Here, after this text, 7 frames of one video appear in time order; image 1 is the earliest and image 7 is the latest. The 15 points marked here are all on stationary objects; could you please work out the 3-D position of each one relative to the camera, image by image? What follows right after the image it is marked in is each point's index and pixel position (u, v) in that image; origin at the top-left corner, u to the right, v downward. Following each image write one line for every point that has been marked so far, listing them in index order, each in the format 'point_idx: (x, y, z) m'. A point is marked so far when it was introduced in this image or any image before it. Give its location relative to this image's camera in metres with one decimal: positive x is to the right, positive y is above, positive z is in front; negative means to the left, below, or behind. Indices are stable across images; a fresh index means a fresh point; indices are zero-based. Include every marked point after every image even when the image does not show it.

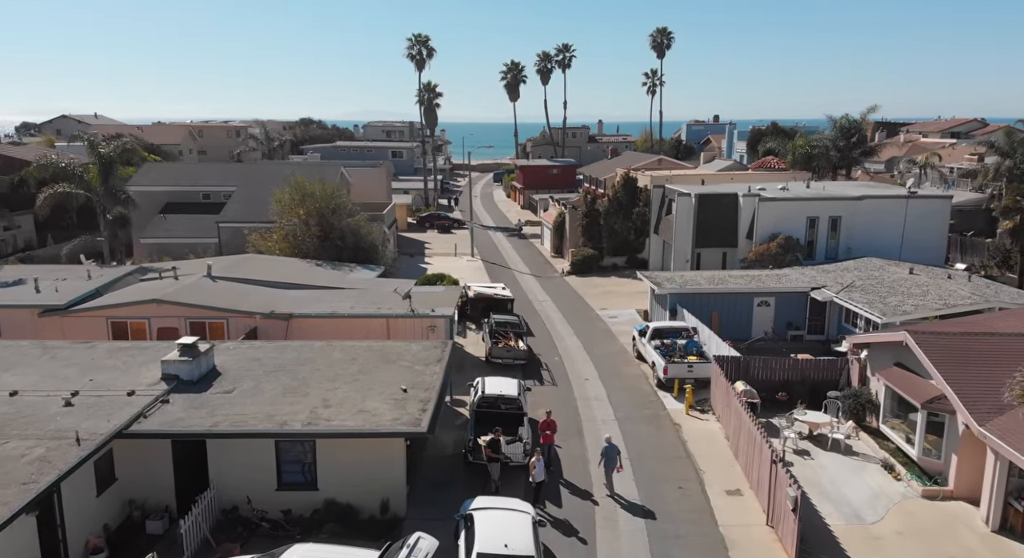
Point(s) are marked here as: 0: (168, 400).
0: (-7.8, -2.7, +17.4) m
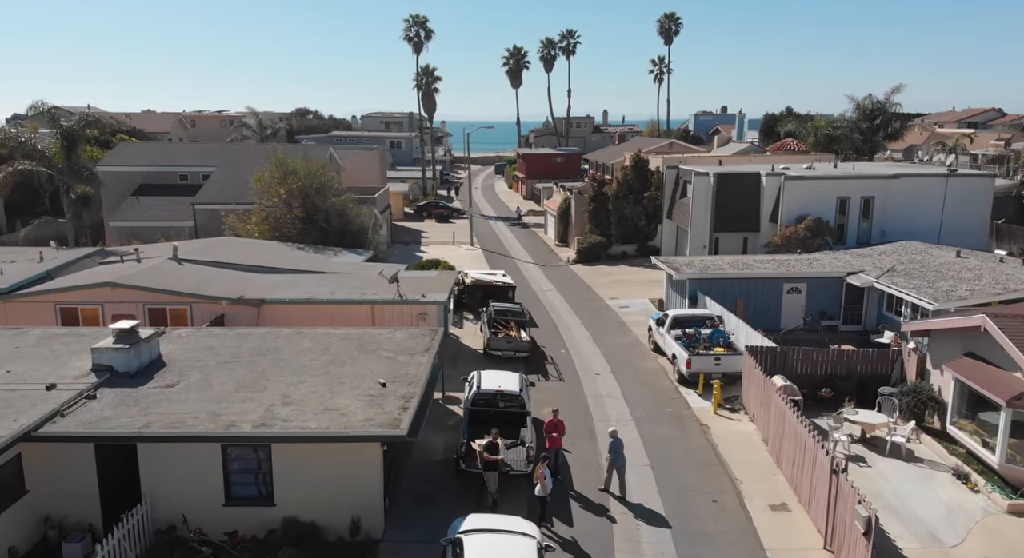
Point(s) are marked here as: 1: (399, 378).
0: (-7.7, -2.2, +14.4) m
1: (-2.2, -2.0, +15.3) m
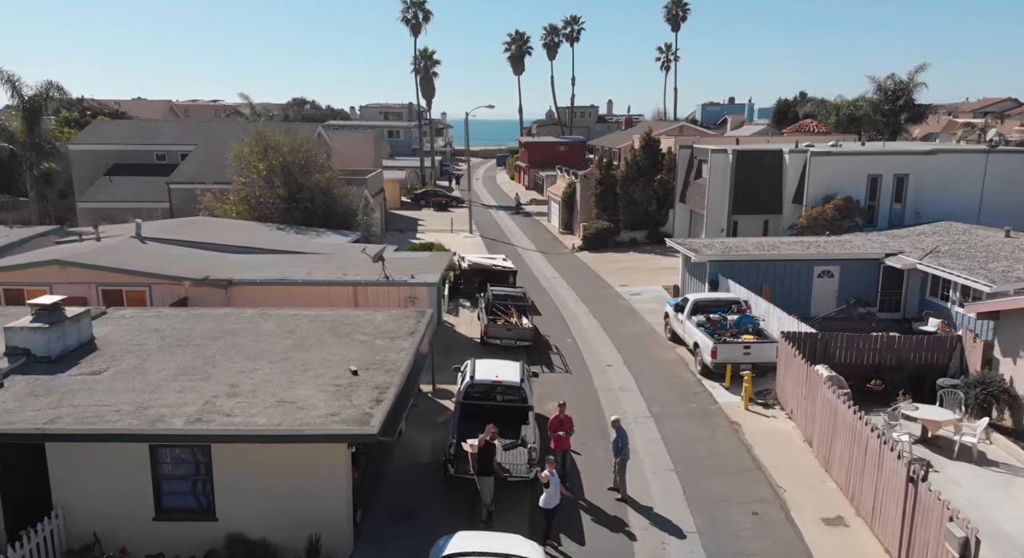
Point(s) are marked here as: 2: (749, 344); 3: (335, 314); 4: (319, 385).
0: (-7.8, -1.6, +11.8) m
1: (-2.2, -1.4, +12.7) m
2: (+5.6, -1.5, +18.2) m
3: (-3.6, -0.7, +15.7) m
4: (-2.9, -1.6, +11.7) m
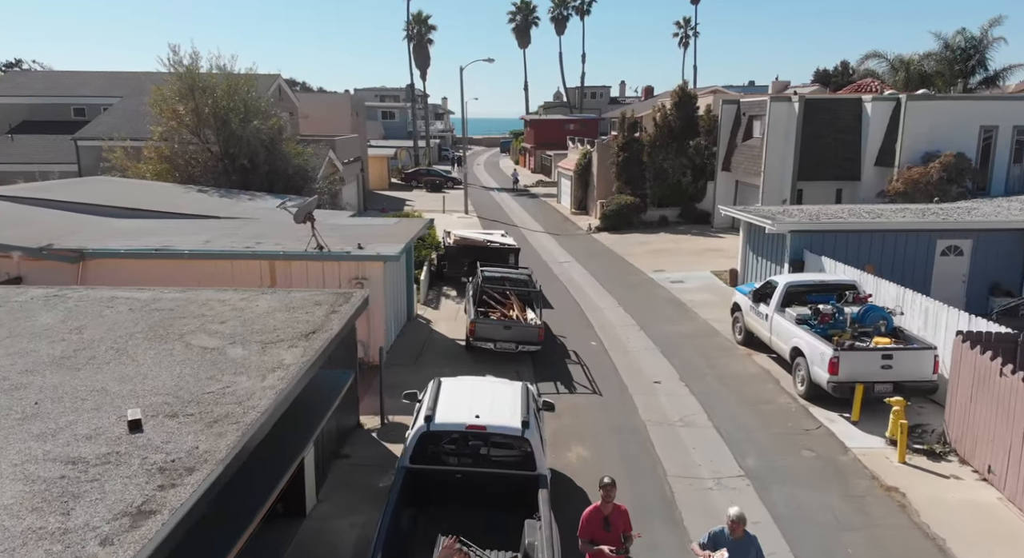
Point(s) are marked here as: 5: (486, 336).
0: (-7.9, -1.1, +4.9) m
1: (-2.3, -0.9, +5.8) m
2: (+5.6, -1.1, +11.3) m
3: (-3.6, -0.2, +8.8) m
4: (-3.0, -1.1, +4.8) m
5: (-0.5, -1.0, +13.9) m
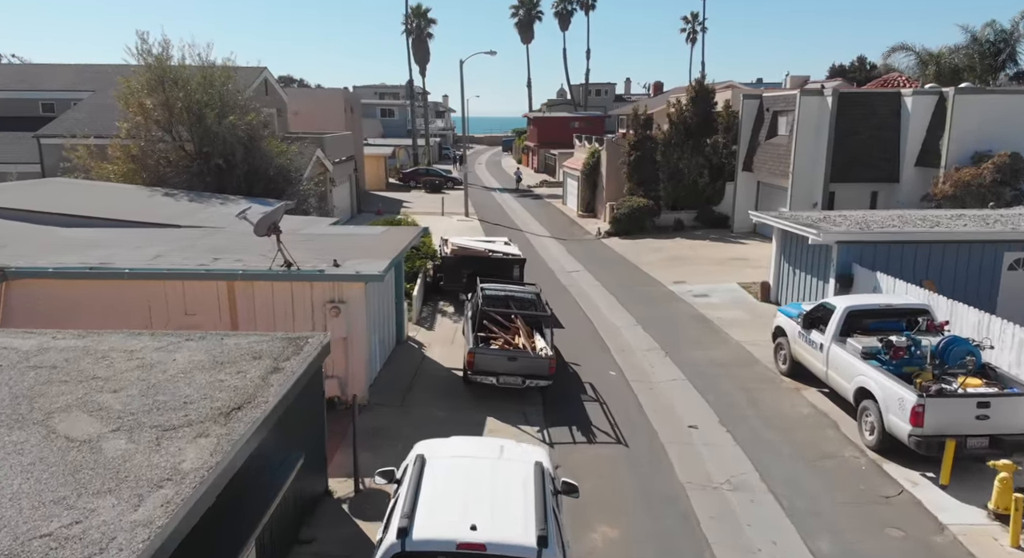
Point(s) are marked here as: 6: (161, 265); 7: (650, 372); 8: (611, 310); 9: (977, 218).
0: (-7.8, -1.5, +2.7) m
1: (-2.2, -1.3, +3.6) m
2: (+5.6, -1.4, +9.1) m
3: (-3.6, -0.5, +6.6) m
4: (-2.9, -1.5, +2.6) m
5: (-0.4, -1.3, +11.7) m
6: (-5.1, +0.2, +11.2) m
7: (+2.4, -1.6, +13.4) m
8: (+2.3, -0.7, +17.9) m
9: (+9.7, +1.3, +16.1) m
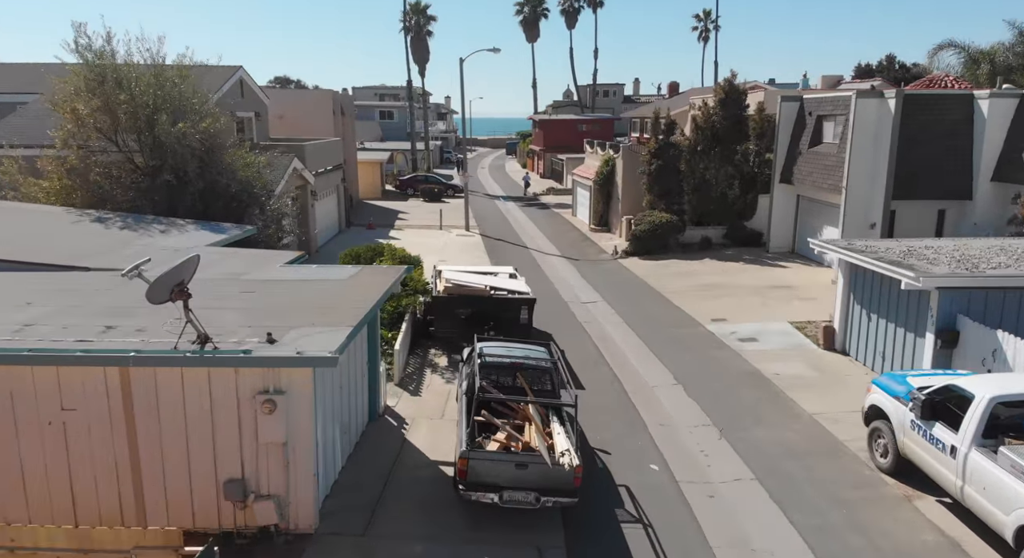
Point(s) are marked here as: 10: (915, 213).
0: (-7.7, -2.3, -0.5) m
1: (-2.2, -2.1, +0.4) m
2: (+5.7, -2.2, +5.8) m
3: (-3.5, -1.4, +3.4) m
4: (-2.9, -2.3, -0.6) m
5: (-0.3, -2.2, +8.5) m
6: (-5.0, -0.6, +7.9) m
7: (+2.5, -2.4, +10.2) m
8: (+2.4, -1.5, +14.6) m
9: (+9.8, +0.5, +12.8) m
10: (+10.1, +1.7, +19.3) m
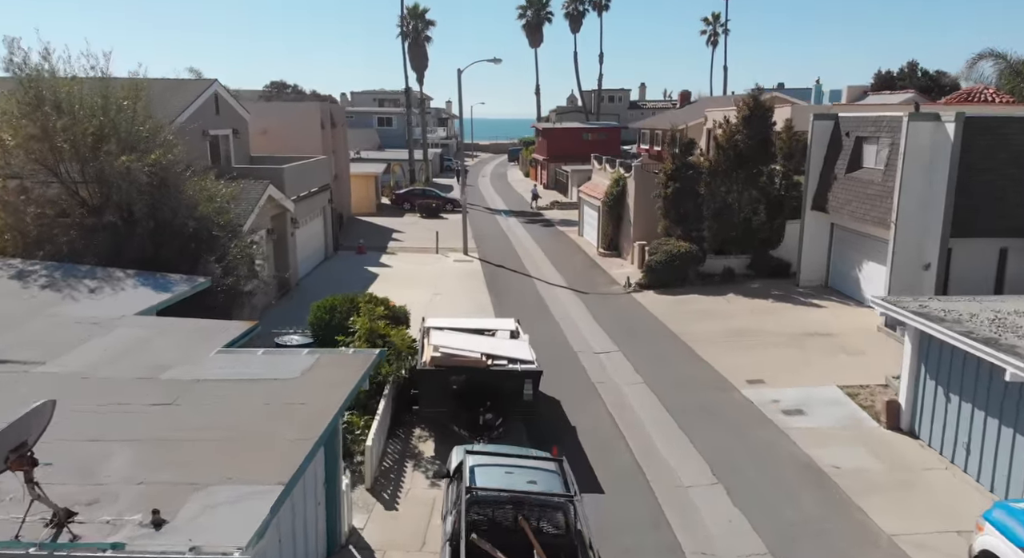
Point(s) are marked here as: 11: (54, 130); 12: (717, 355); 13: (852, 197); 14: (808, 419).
0: (-7.8, -3.3, -2.9) m
1: (-2.2, -3.1, -2.0) m
2: (+5.7, -3.3, +3.4) m
3: (-3.5, -2.4, +1.0) m
4: (-2.9, -3.3, -3.0) m
5: (-0.3, -3.2, +6.0) m
6: (-5.0, -1.7, +5.5) m
7: (+2.5, -3.5, +7.7) m
8: (+2.4, -2.6, +12.2) m
9: (+9.8, -0.6, +10.3) m
10: (+10.1, +0.6, +16.9) m
11: (-8.7, +2.8, +14.6) m
12: (+4.4, -1.7, +16.5) m
13: (+8.6, +2.1, +19.5) m
14: (+4.9, -2.3, +12.8) m
